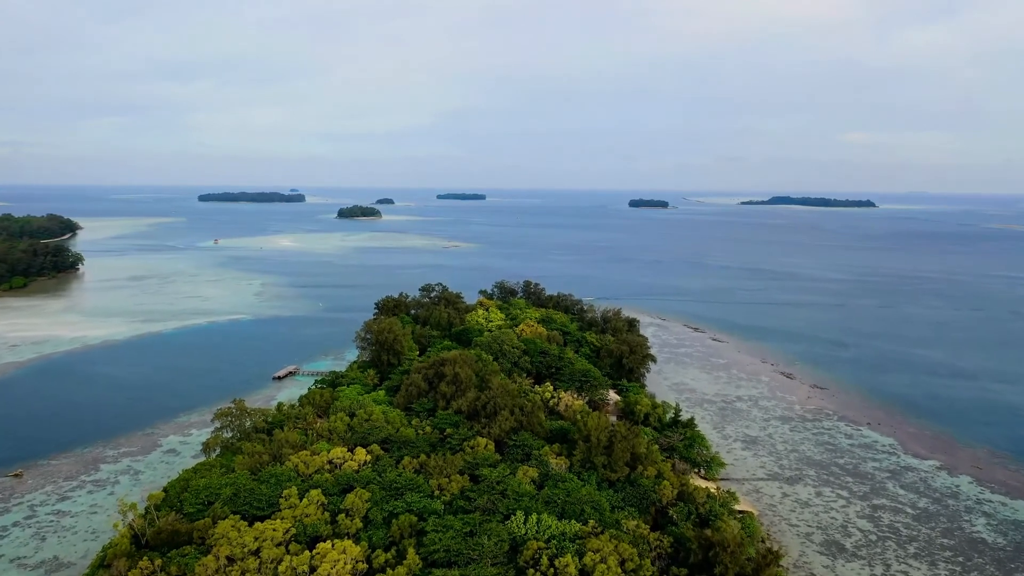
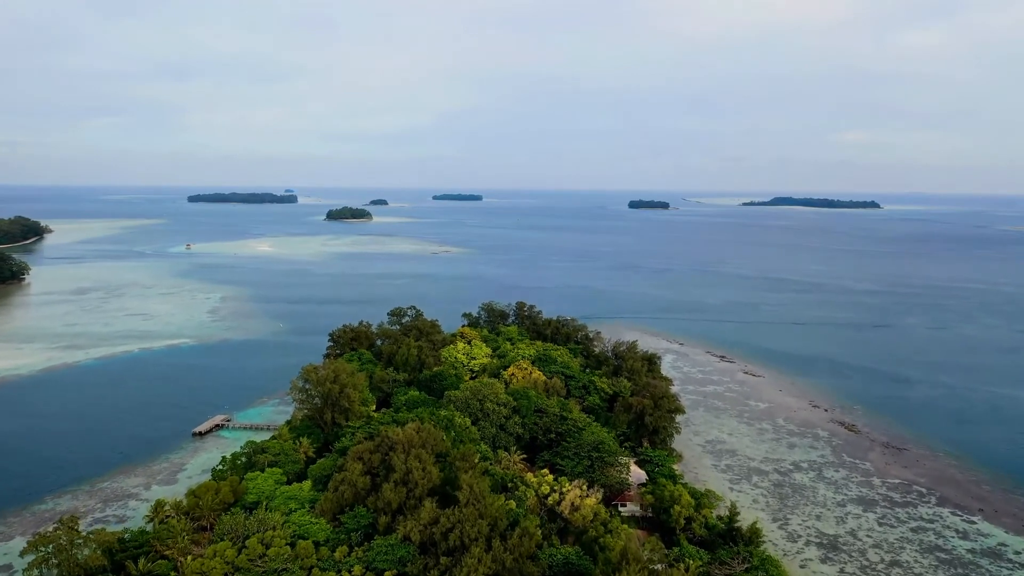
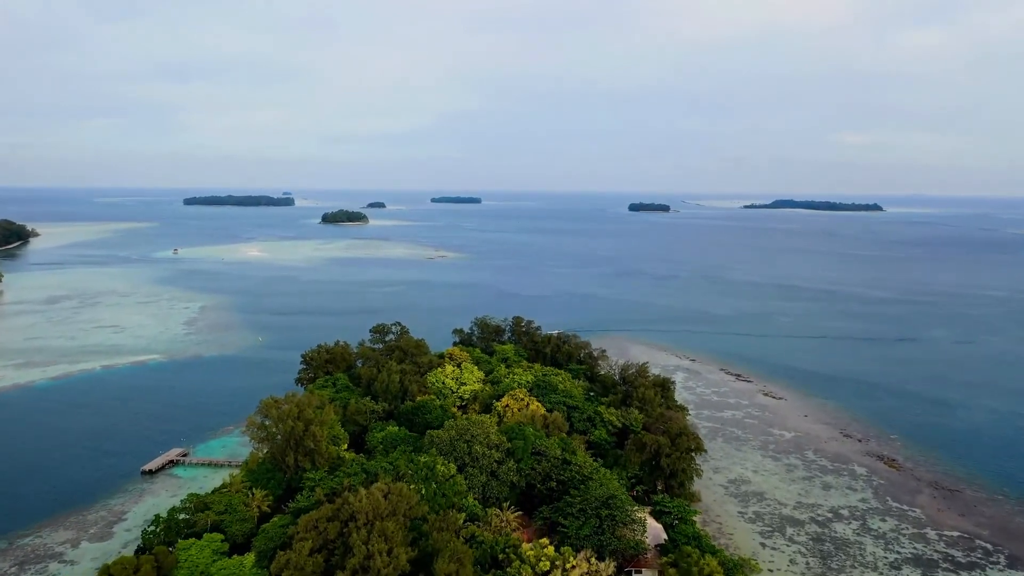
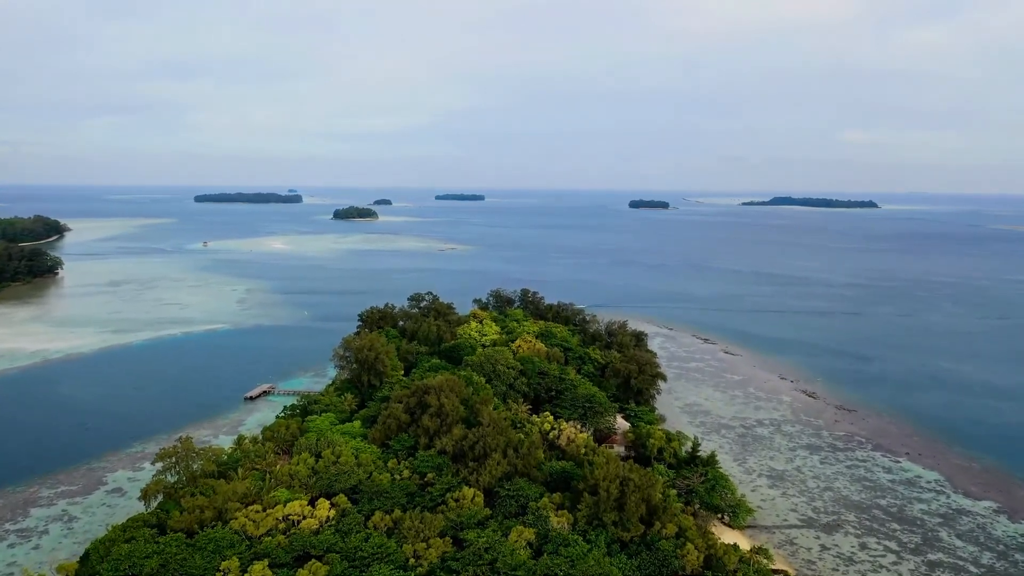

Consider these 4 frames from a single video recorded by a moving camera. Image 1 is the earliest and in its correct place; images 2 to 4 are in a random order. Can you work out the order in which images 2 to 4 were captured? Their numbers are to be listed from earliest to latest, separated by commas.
4, 2, 3
